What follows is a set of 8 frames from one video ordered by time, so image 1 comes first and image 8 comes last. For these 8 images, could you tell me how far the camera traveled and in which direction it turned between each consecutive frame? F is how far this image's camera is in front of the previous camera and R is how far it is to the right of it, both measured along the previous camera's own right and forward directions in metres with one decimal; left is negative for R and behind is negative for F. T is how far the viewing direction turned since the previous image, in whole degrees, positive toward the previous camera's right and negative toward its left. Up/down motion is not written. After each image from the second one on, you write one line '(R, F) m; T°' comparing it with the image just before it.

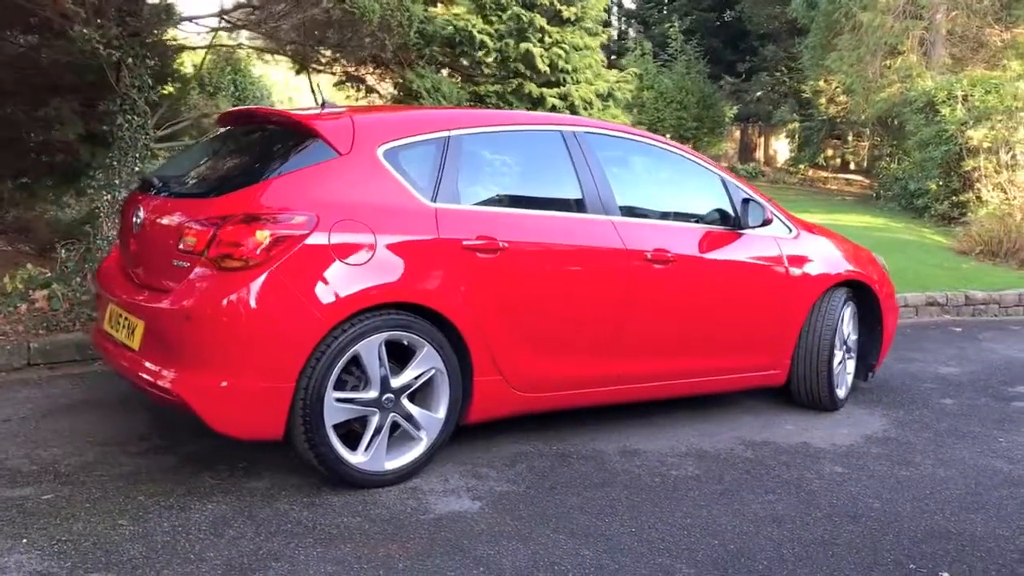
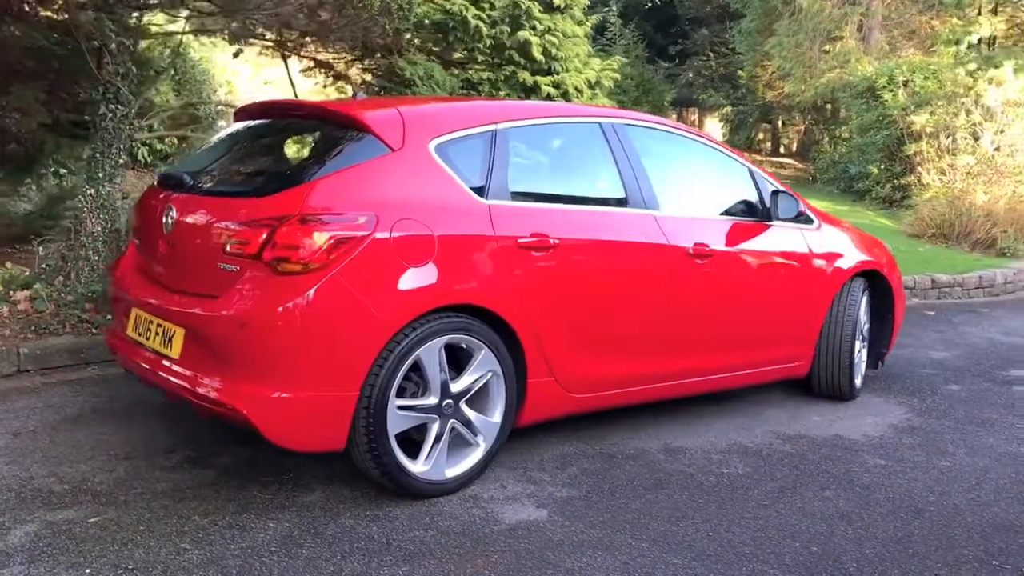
(-0.5, +0.2) m; +5°
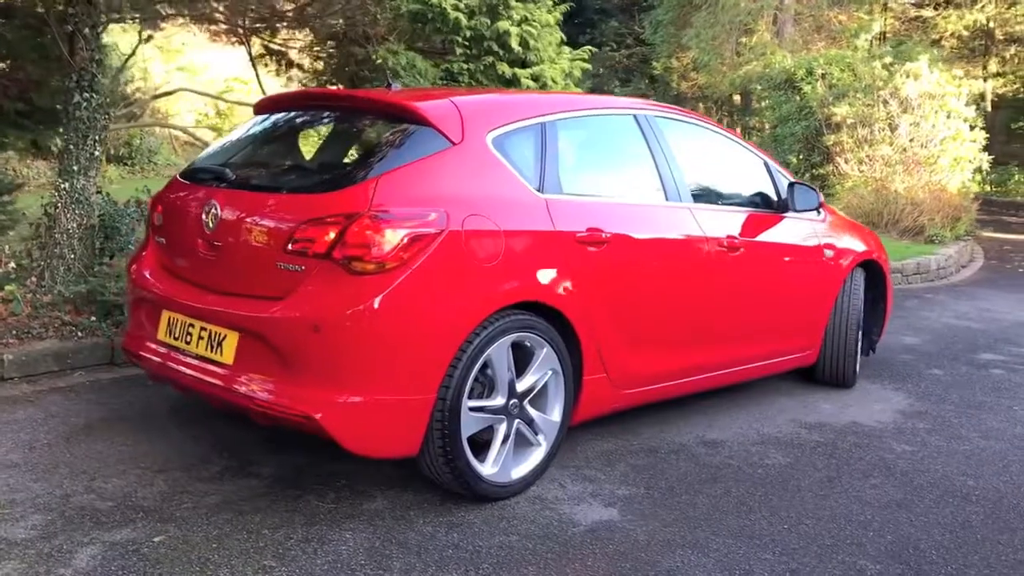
(-0.6, +0.1) m; +6°
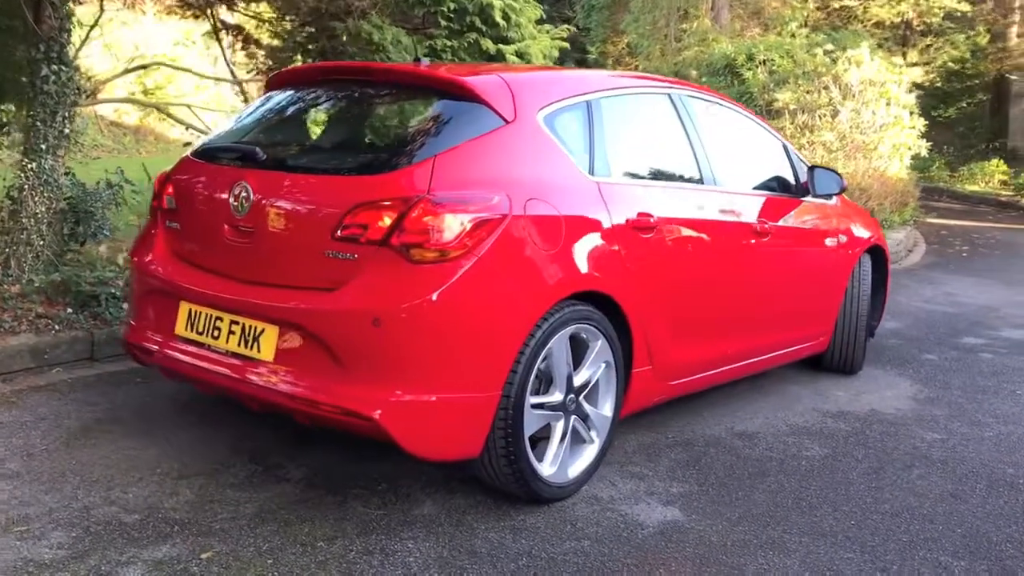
(-0.5, +0.2) m; +5°
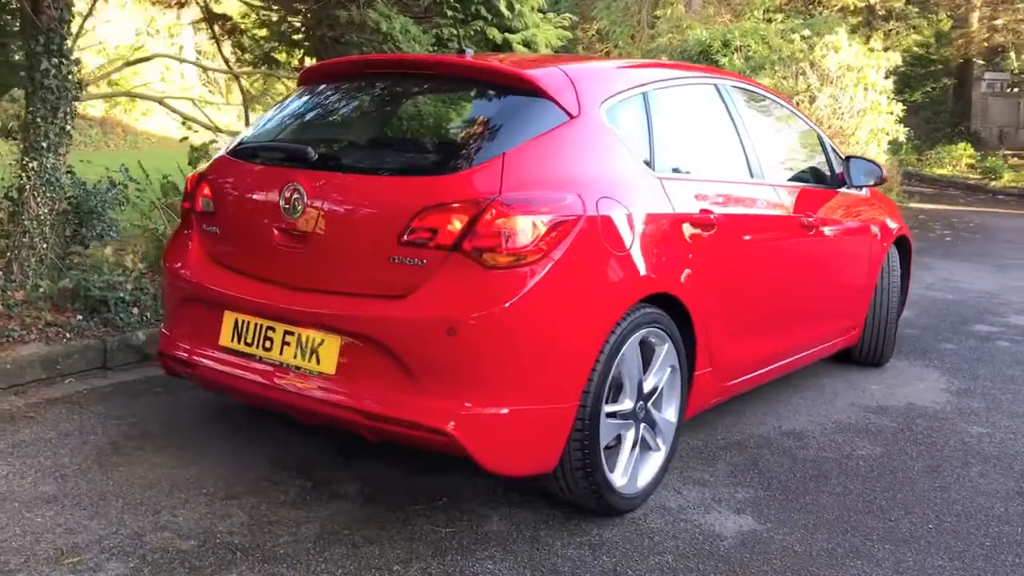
(-0.4, +0.2) m; +2°
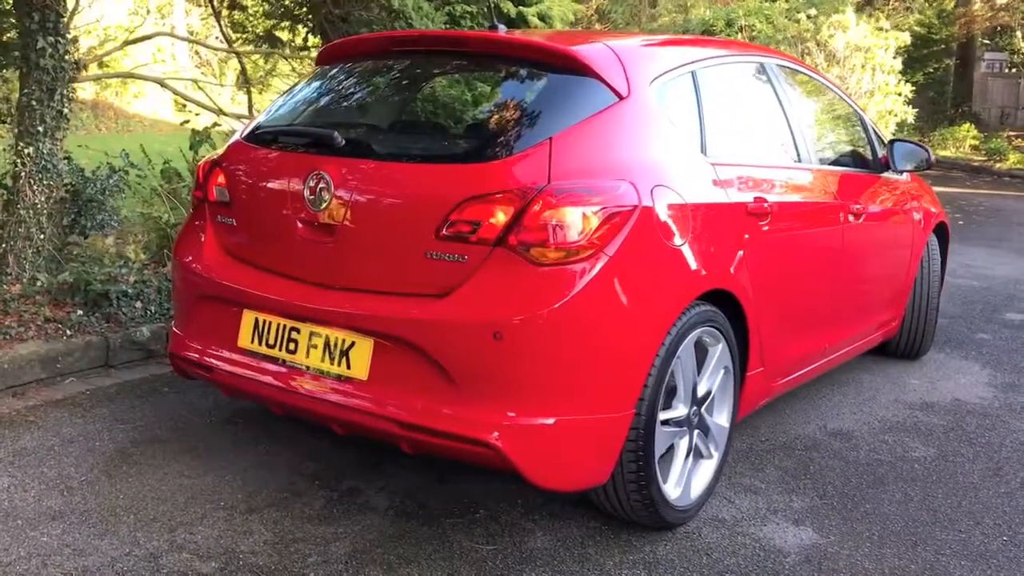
(-0.2, +0.3) m; 0°
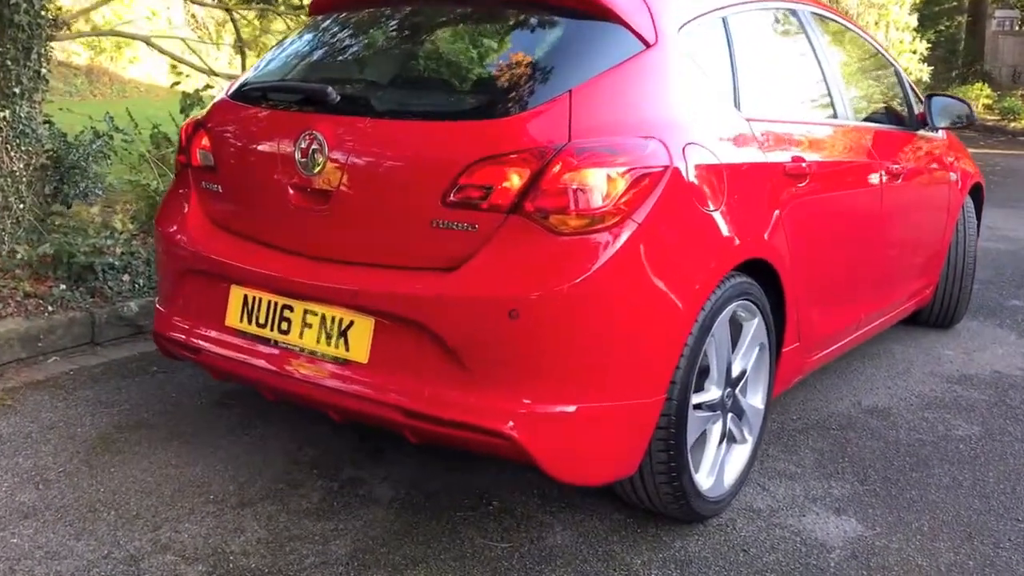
(0.0, +0.3) m; 0°
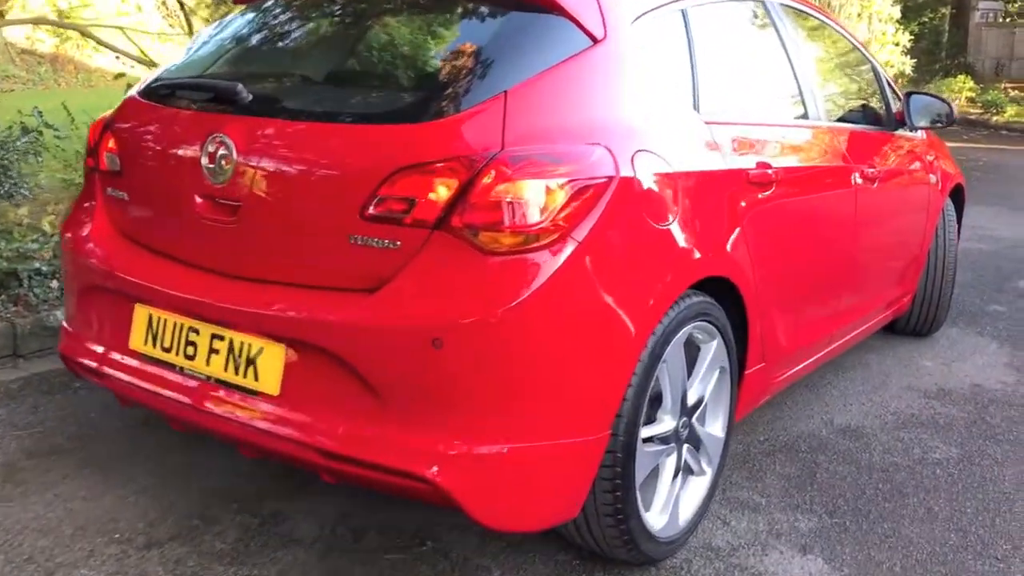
(+0.1, +0.3) m; +1°
